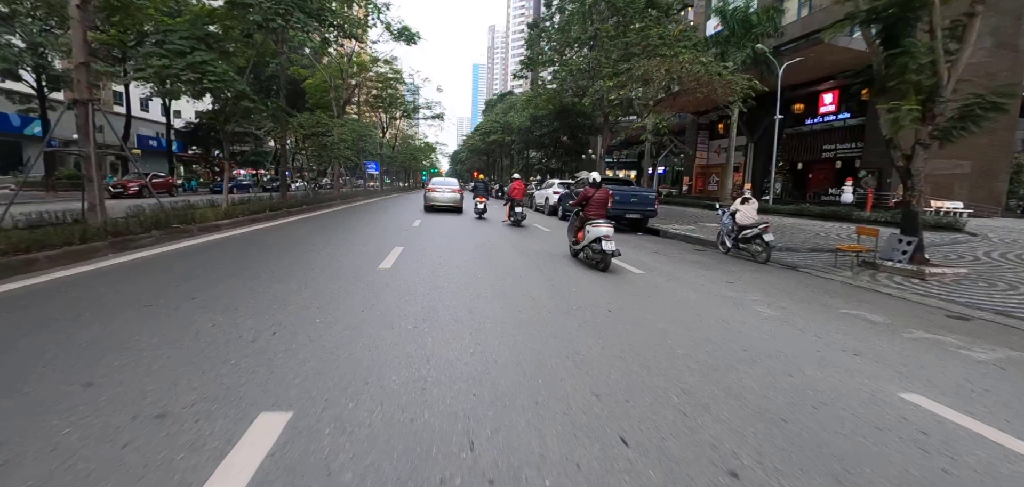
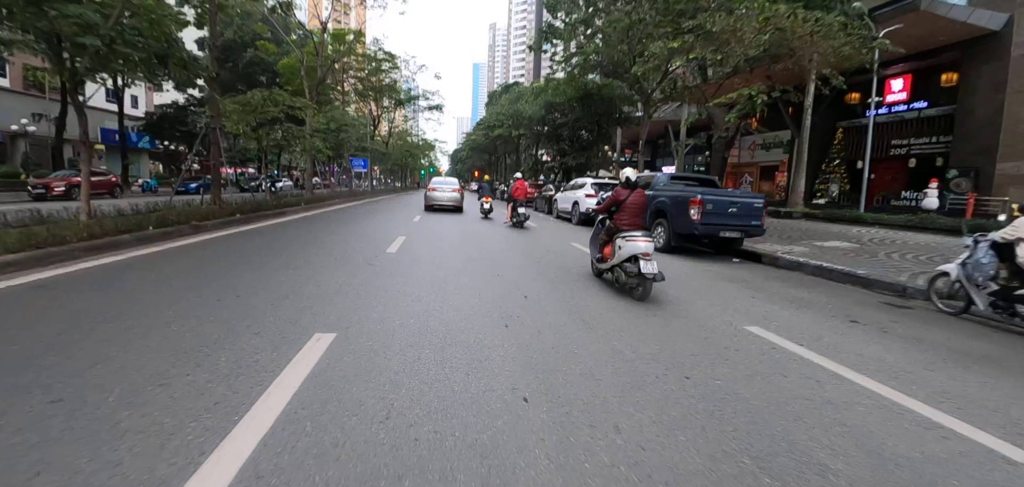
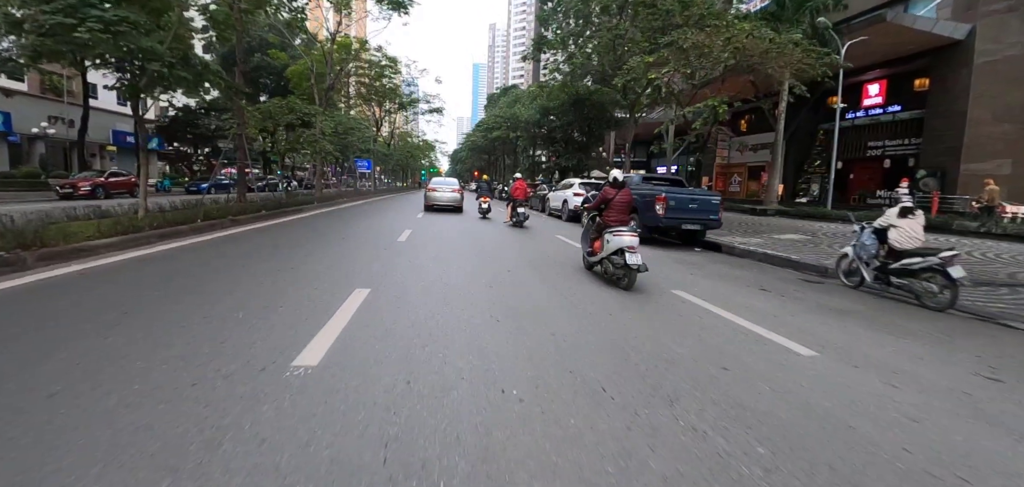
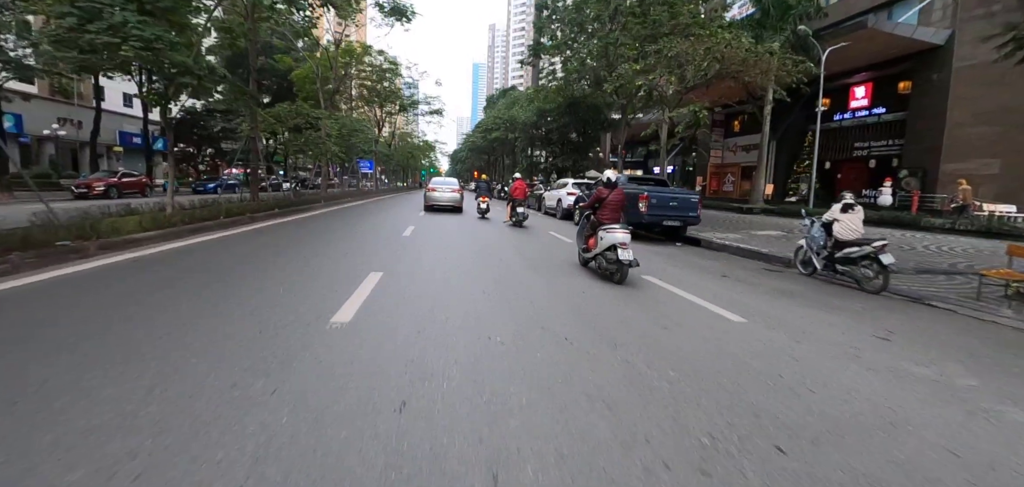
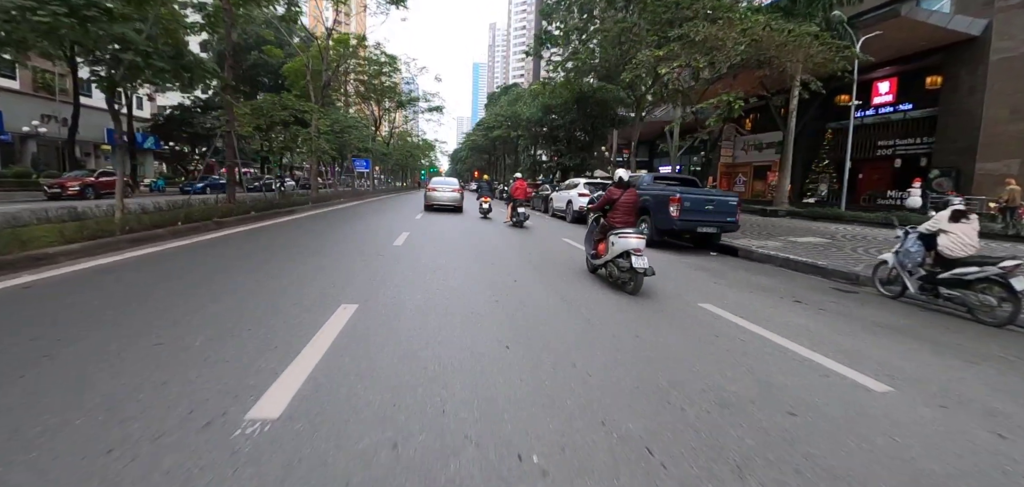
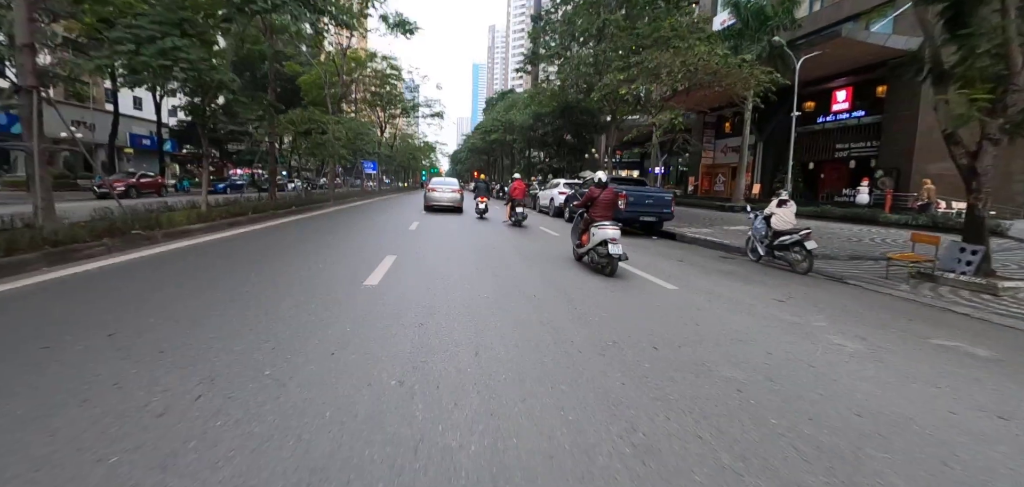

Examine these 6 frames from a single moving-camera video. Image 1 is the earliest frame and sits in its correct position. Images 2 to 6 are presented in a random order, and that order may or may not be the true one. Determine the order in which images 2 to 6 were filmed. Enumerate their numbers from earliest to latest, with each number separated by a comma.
6, 4, 3, 5, 2
